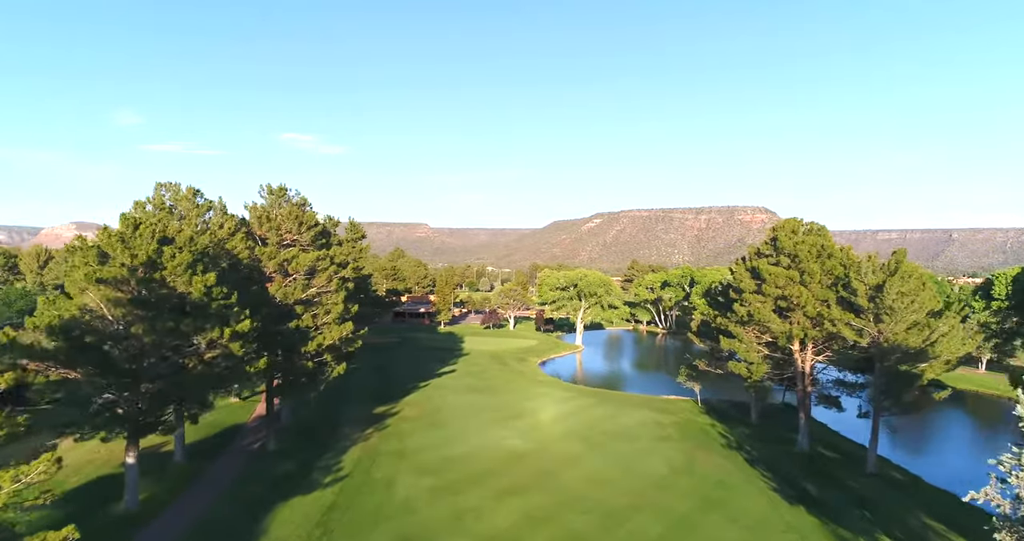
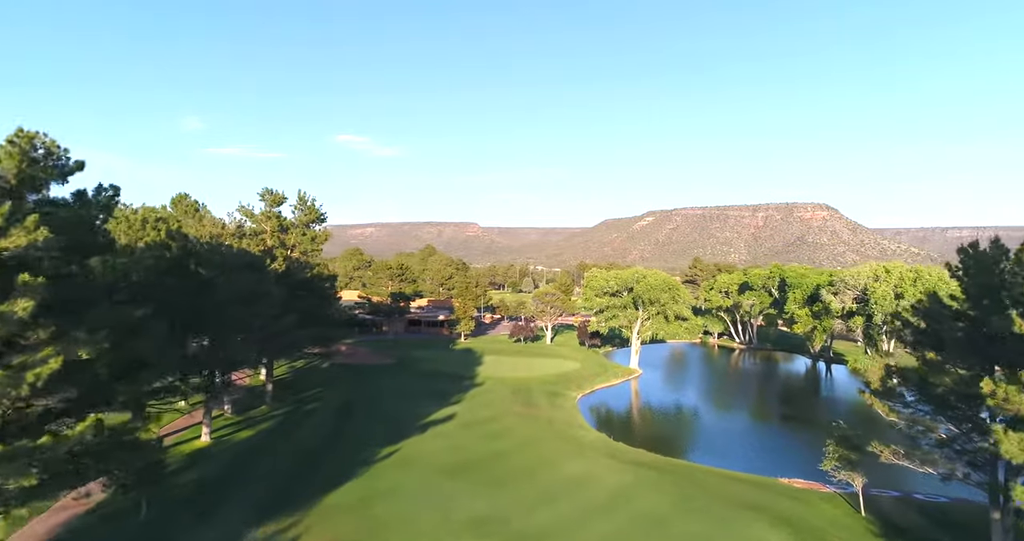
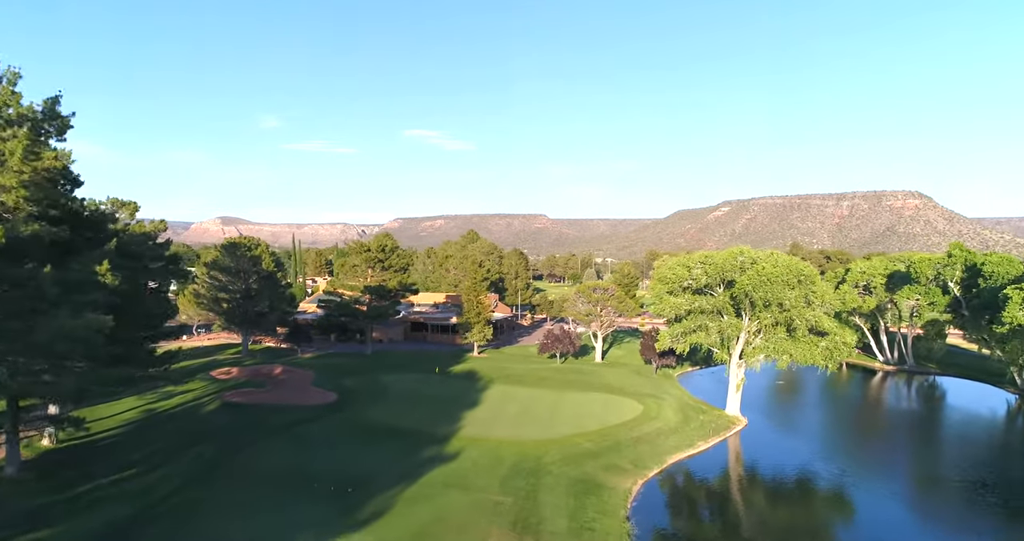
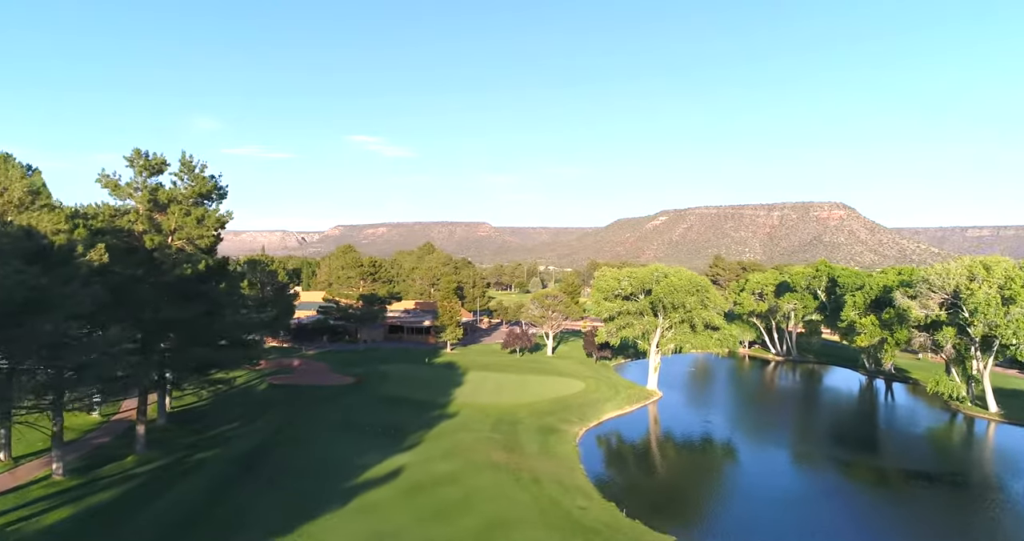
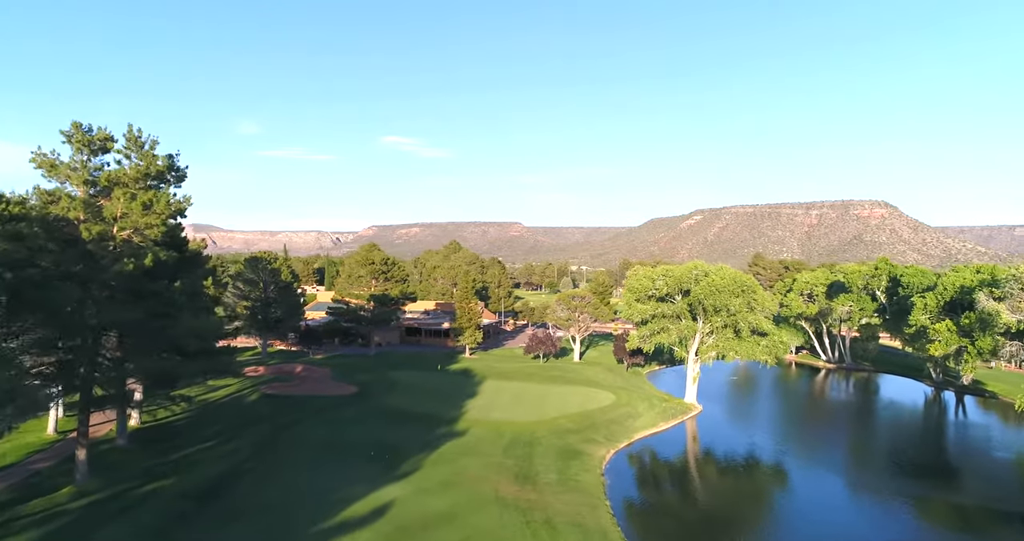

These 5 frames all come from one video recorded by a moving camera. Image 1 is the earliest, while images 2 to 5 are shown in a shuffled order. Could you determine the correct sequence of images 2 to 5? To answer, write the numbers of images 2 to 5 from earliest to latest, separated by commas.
2, 4, 5, 3
